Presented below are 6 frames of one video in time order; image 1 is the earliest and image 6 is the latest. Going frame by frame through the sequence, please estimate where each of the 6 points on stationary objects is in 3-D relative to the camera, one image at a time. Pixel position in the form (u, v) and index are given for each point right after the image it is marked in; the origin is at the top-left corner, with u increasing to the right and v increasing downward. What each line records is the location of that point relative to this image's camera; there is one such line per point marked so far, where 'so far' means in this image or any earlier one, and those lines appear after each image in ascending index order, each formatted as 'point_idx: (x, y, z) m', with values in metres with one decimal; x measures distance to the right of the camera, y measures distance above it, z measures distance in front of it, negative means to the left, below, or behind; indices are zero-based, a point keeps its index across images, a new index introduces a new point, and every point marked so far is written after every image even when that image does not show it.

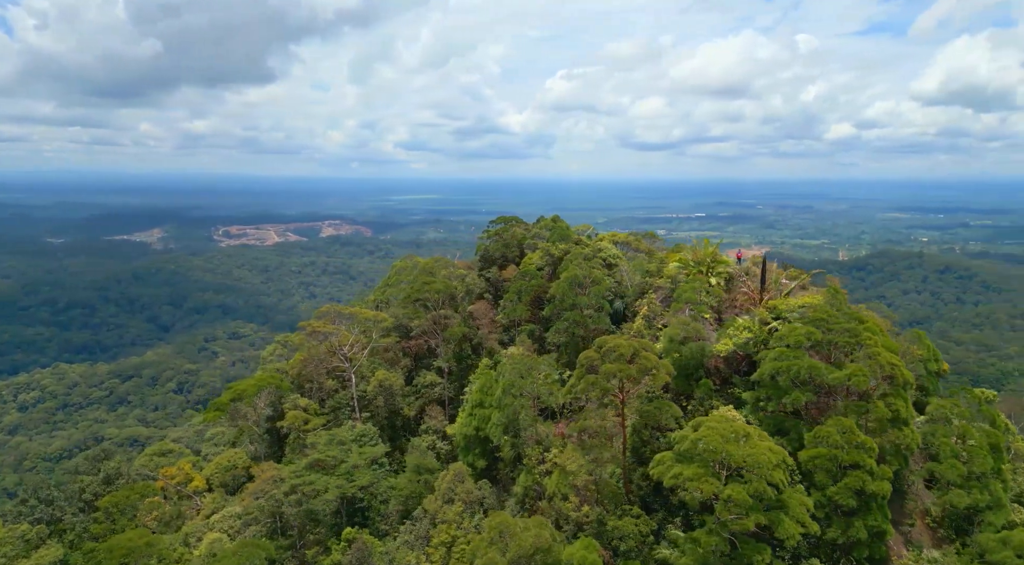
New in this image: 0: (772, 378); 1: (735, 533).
0: (+5.4, -2.0, +12.7) m
1: (+3.8, -4.2, +10.2) m
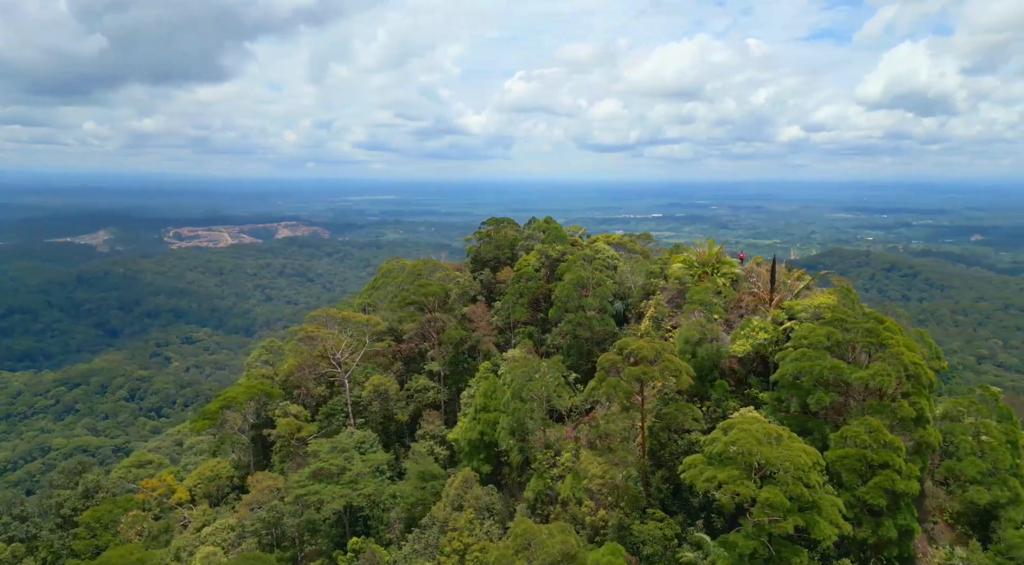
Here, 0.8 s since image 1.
0: (+5.8, -2.0, +12.7) m
1: (+4.3, -4.2, +10.1) m
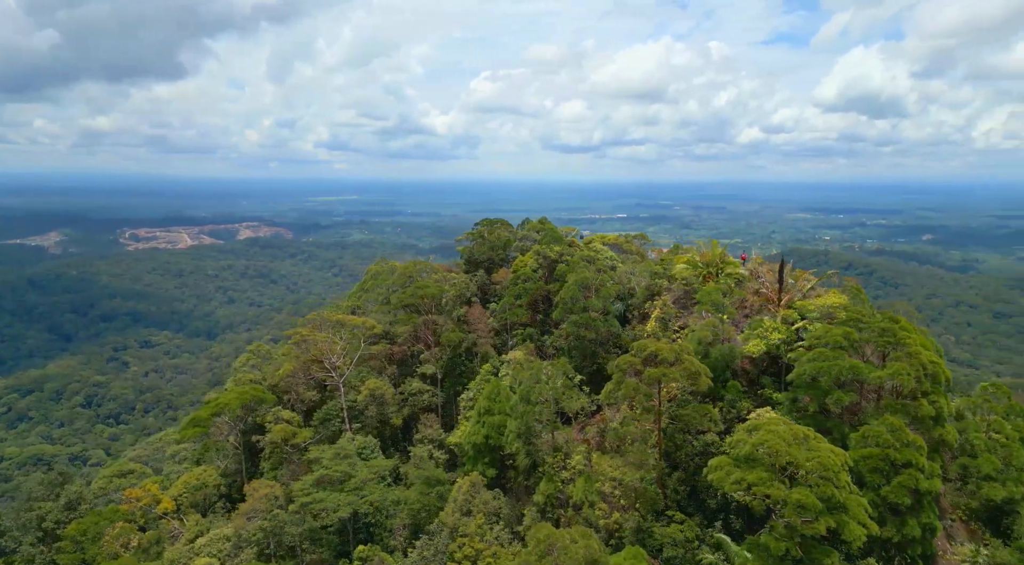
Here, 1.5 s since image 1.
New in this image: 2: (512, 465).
0: (+6.2, -2.0, +12.7) m
1: (+4.8, -4.2, +10.1) m
2: (0.0, -5.5, +18.5) m
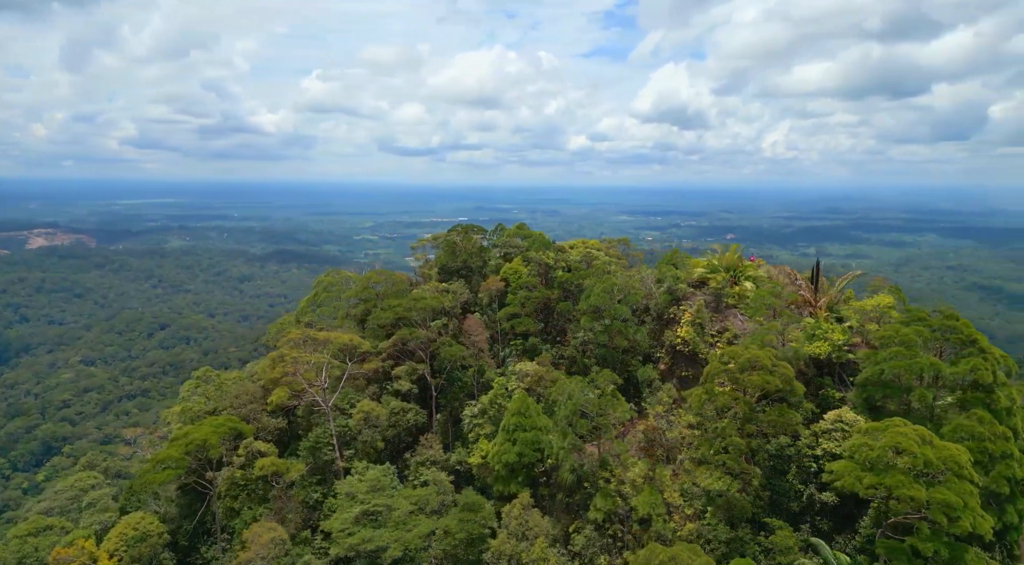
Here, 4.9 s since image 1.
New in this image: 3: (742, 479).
0: (+8.0, -2.0, +13.2) m
1: (+7.2, -4.2, +10.3) m
2: (+1.0, -5.7, +17.7) m
3: (+5.0, -4.4, +13.7) m
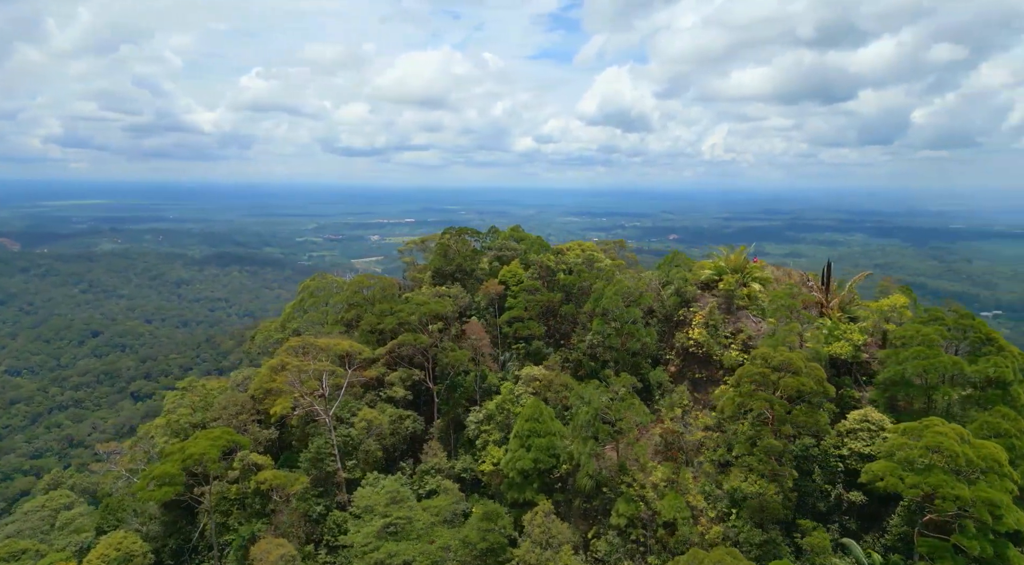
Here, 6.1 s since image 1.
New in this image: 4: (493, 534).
0: (+8.7, -2.0, +13.4) m
1: (+8.1, -4.2, +10.5) m
2: (+1.4, -5.9, +17.5) m
3: (+5.7, -4.4, +13.8) m
4: (-0.6, -6.5, +15.7) m
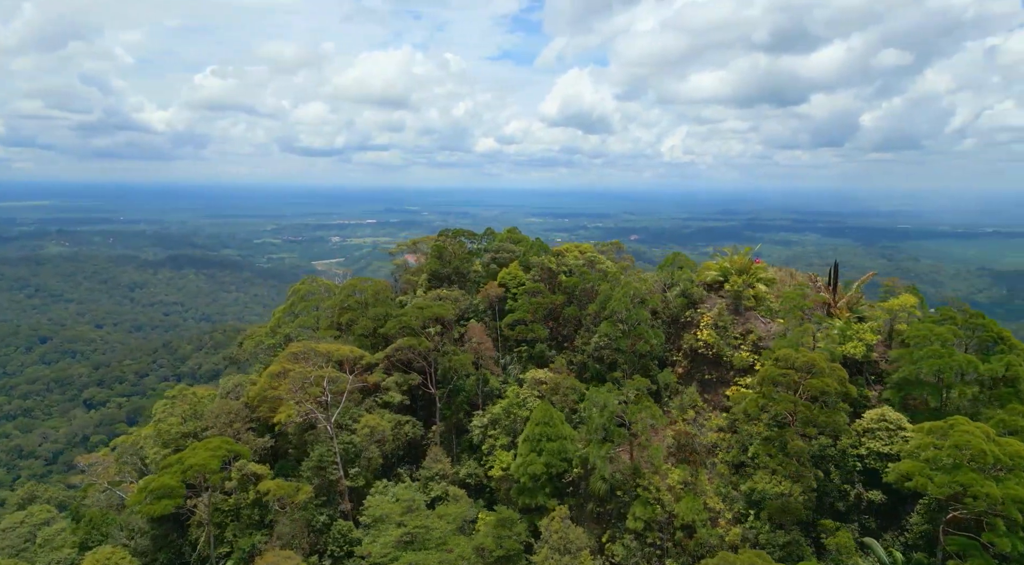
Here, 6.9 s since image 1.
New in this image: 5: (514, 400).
0: (+9.1, -2.1, +13.6) m
1: (+8.7, -4.3, +10.7) m
2: (+1.7, -5.9, +17.4) m
3: (+6.1, -4.5, +13.8) m
4: (-0.2, -6.6, +15.5) m
5: (0.0, -3.7, +19.9) m
